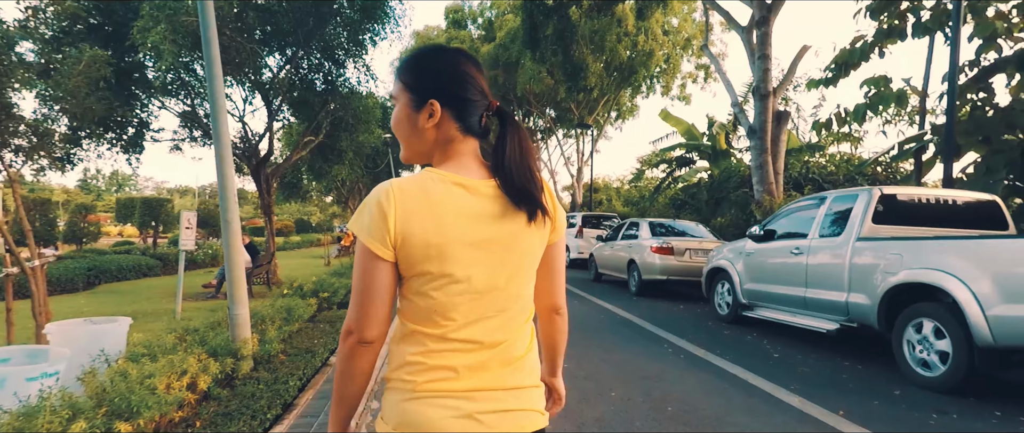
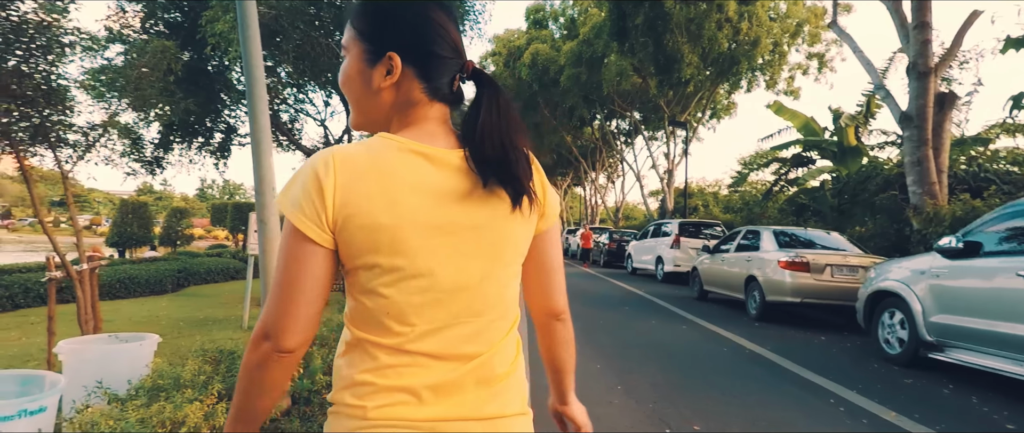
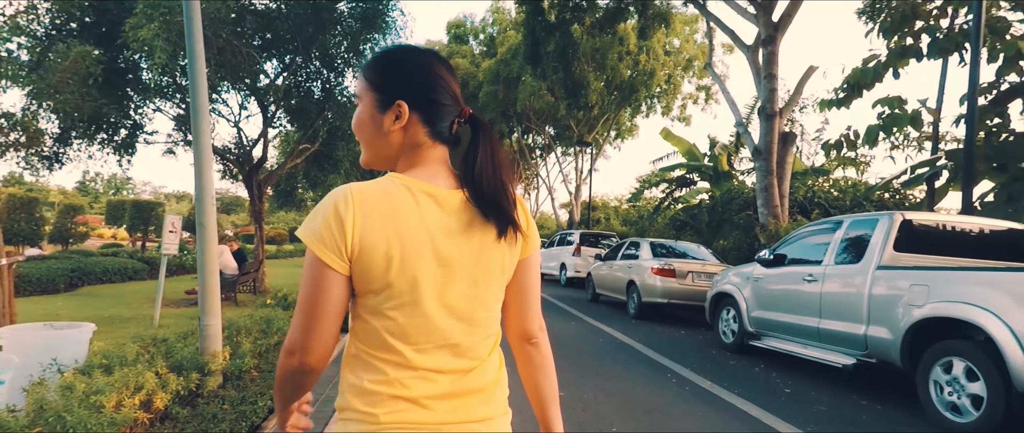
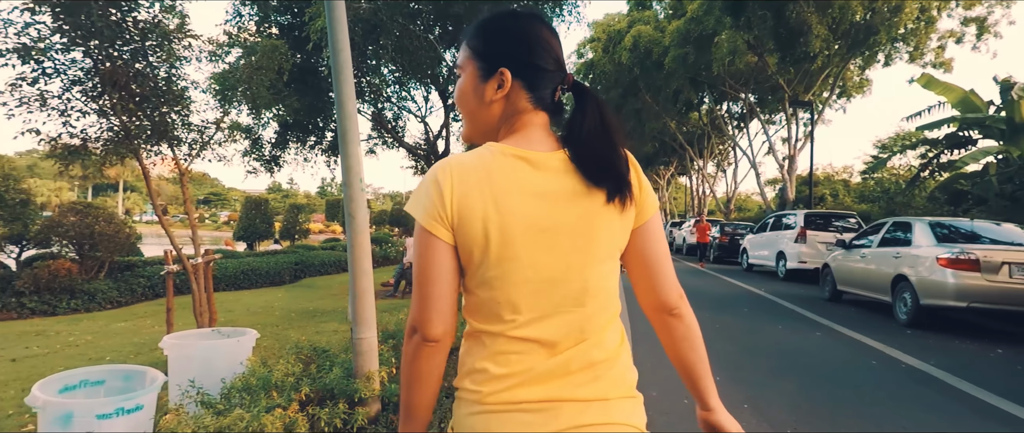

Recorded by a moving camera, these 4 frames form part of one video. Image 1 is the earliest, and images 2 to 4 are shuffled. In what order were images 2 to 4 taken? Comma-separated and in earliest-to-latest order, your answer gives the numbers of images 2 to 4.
3, 2, 4
